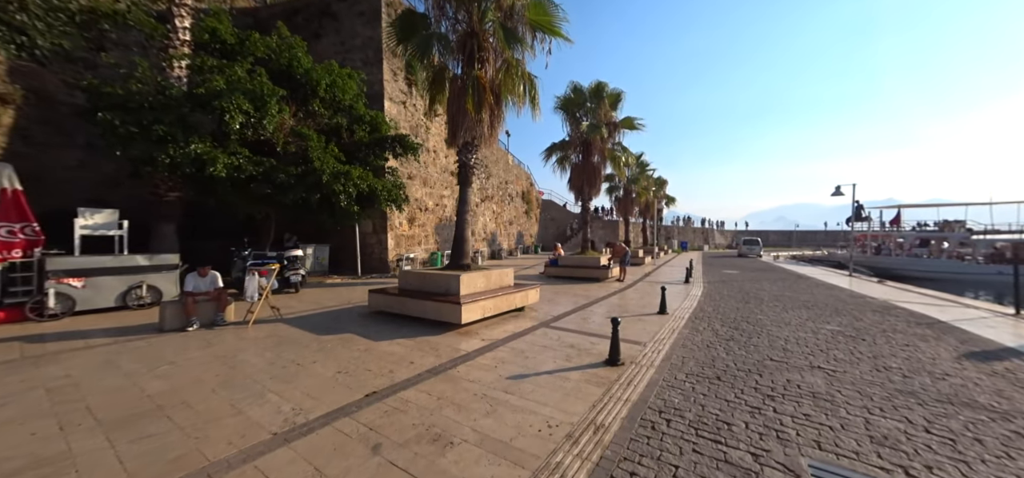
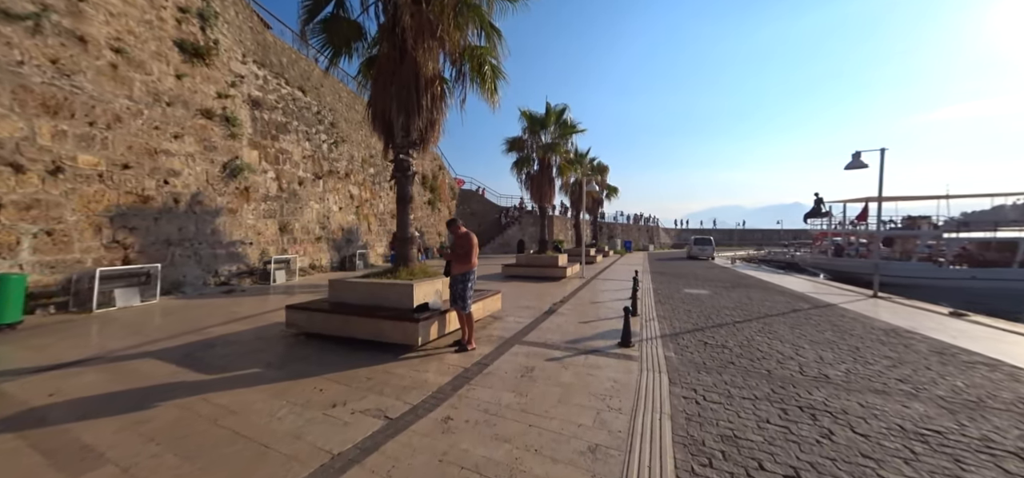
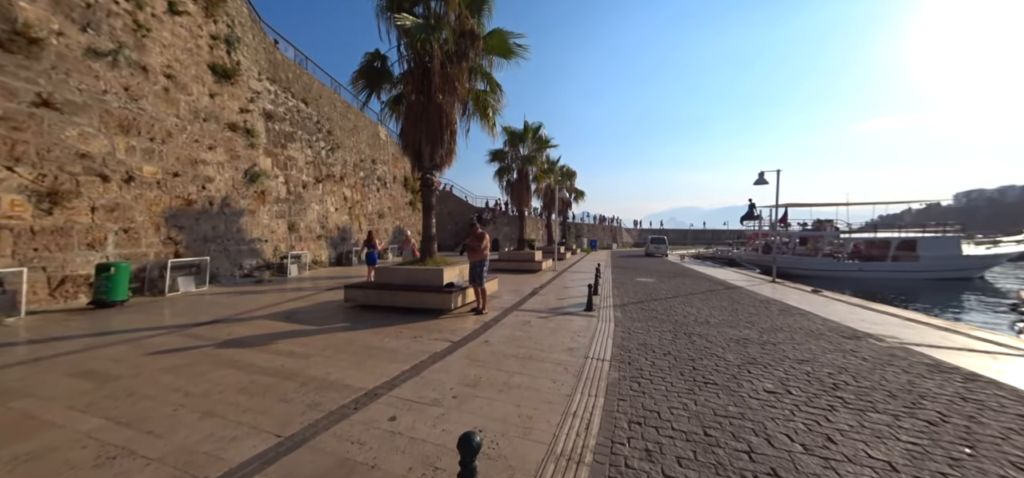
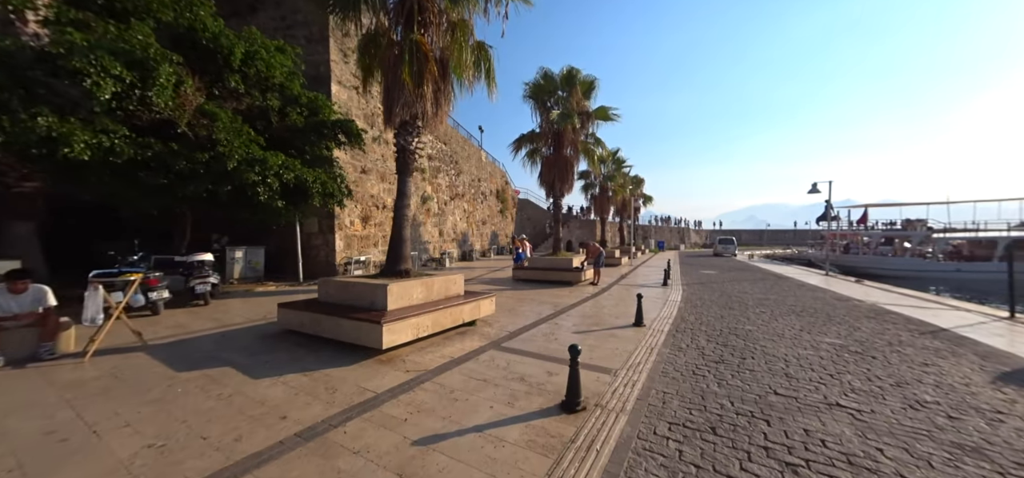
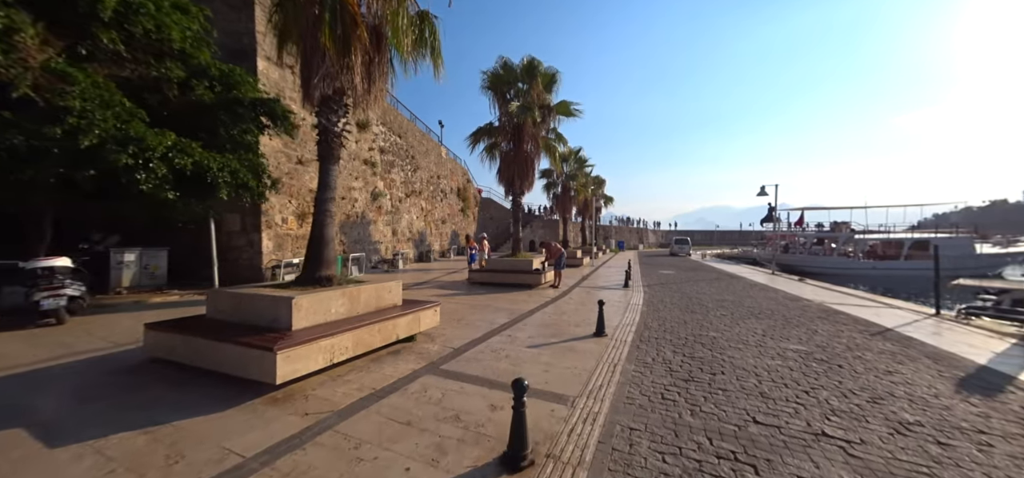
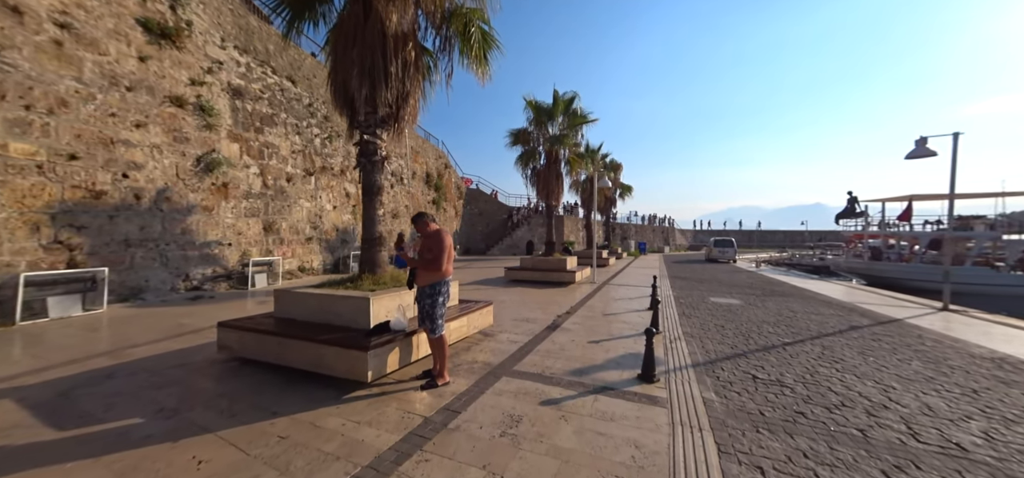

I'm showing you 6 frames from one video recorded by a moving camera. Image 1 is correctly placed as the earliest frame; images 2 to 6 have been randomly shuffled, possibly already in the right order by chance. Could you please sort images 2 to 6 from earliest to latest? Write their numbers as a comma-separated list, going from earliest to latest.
4, 5, 3, 2, 6
